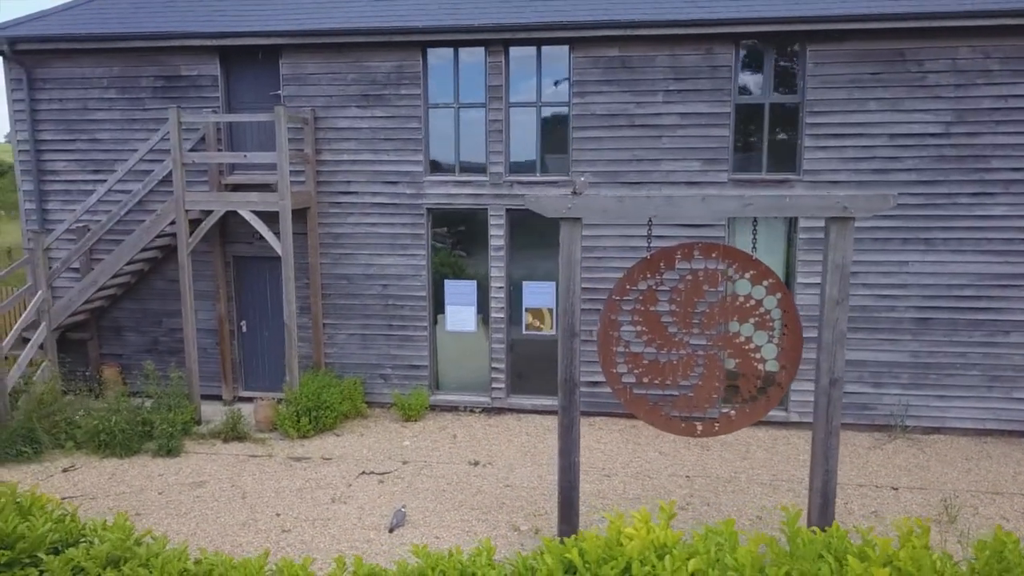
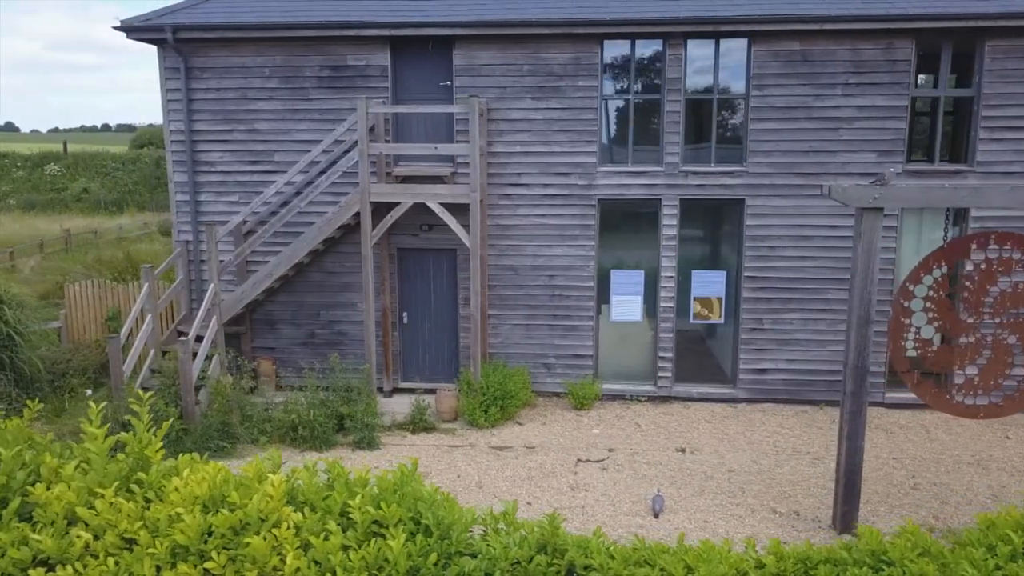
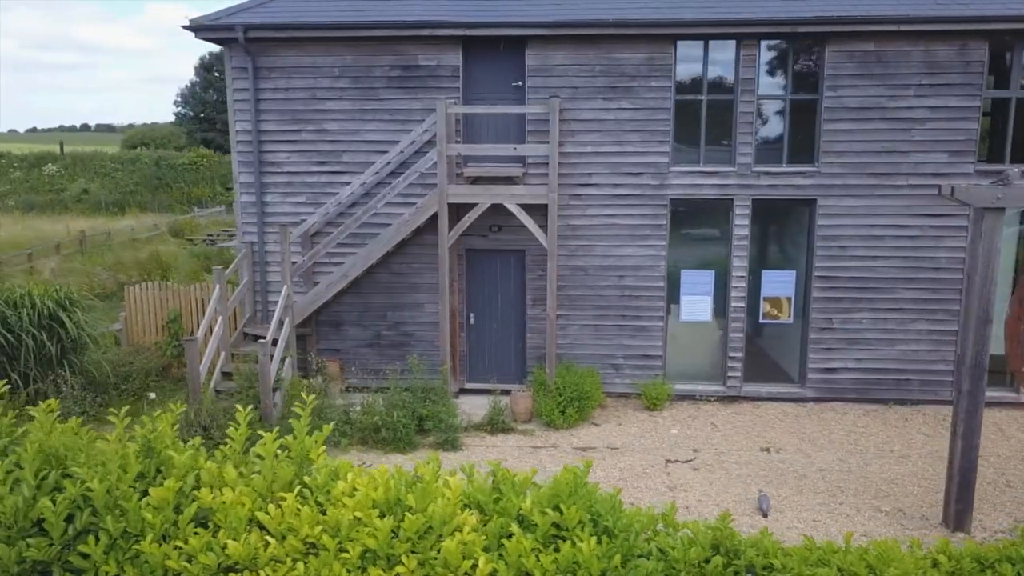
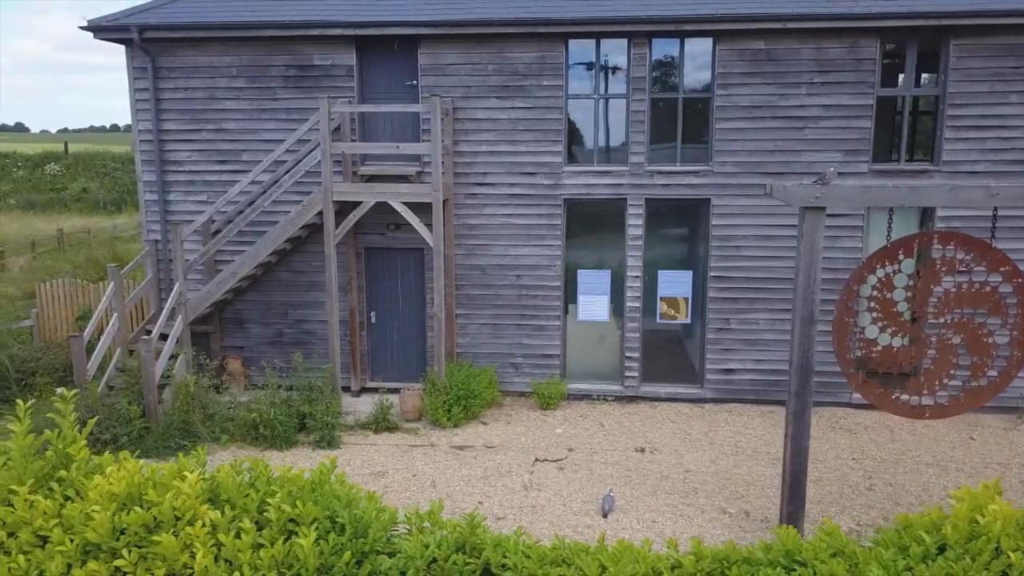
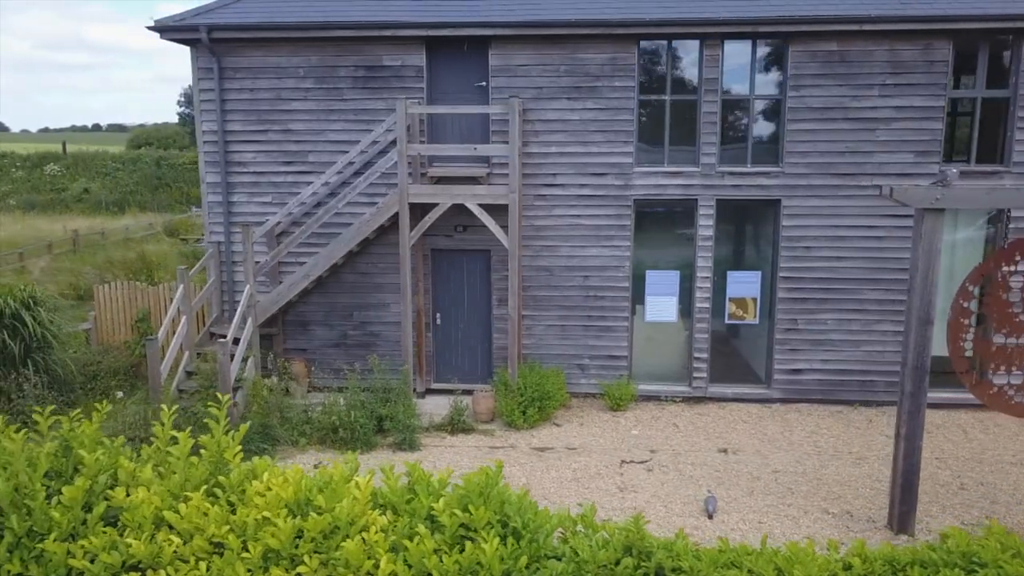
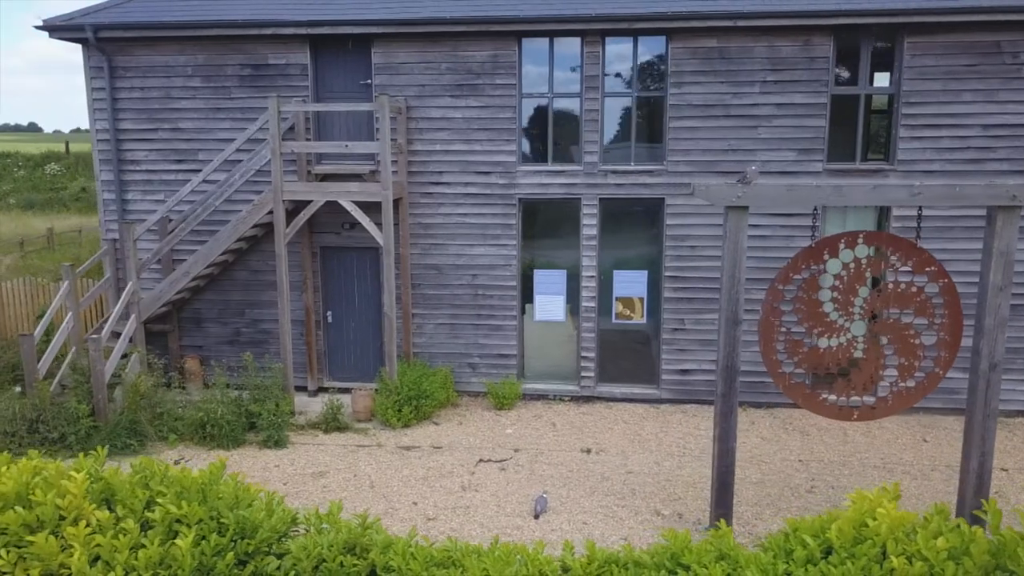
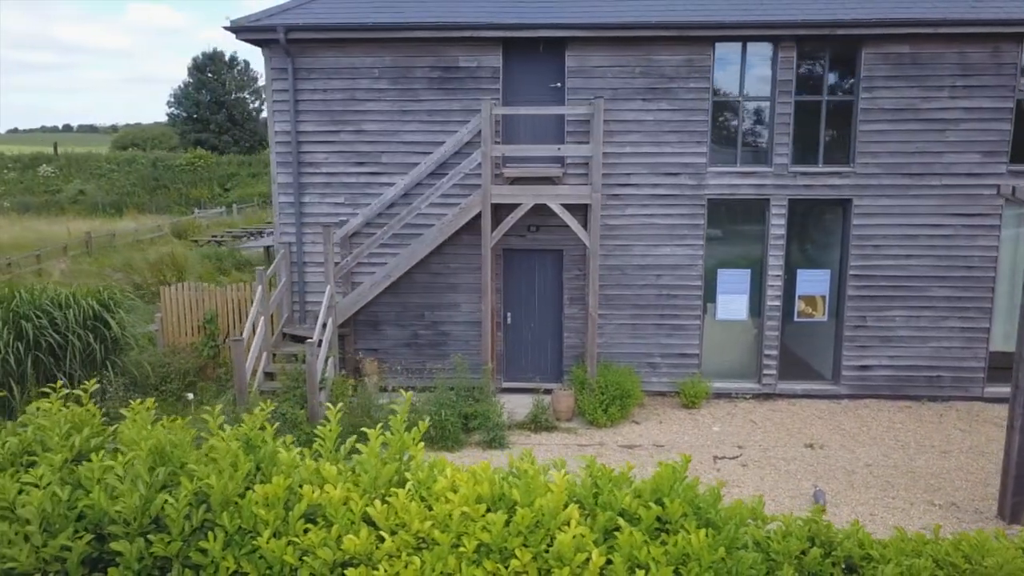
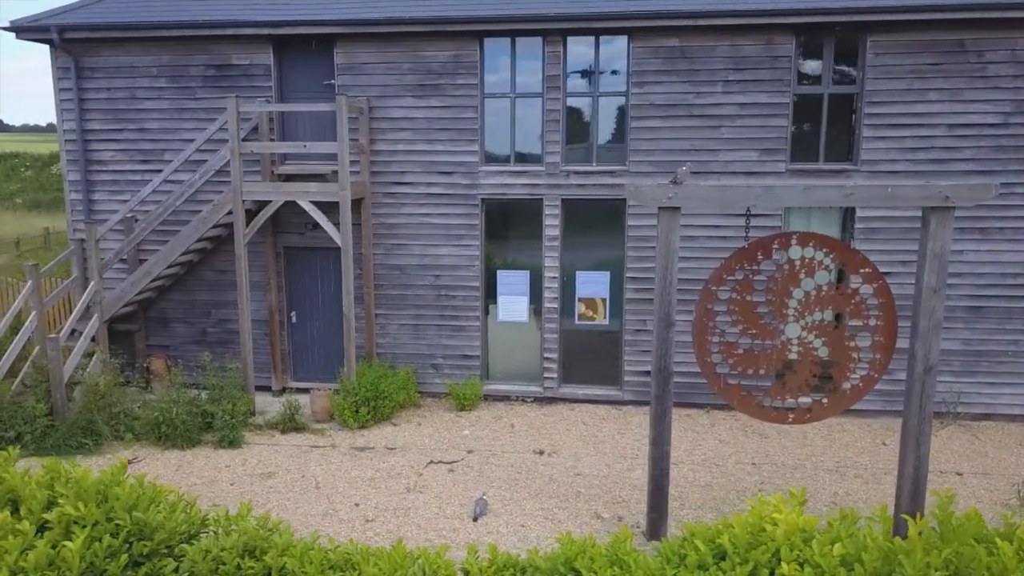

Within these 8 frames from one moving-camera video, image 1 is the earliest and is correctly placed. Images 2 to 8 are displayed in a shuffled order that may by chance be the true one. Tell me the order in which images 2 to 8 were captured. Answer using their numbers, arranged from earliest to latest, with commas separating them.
8, 6, 4, 2, 5, 3, 7
